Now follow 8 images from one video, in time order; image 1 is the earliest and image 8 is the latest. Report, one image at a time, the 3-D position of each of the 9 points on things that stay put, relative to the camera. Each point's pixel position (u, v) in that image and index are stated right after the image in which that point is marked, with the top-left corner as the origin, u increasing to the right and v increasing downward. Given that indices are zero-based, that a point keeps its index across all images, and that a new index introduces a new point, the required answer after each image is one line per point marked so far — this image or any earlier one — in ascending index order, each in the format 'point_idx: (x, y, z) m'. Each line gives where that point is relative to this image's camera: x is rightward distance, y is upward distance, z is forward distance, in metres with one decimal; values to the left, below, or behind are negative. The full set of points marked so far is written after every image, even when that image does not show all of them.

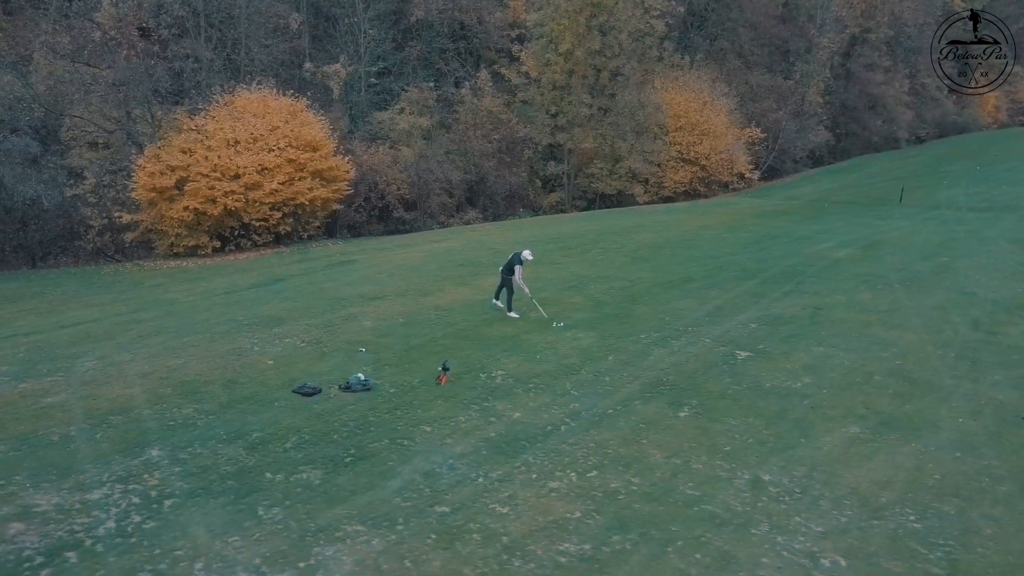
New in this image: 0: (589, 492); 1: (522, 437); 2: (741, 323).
0: (+0.8, -2.1, +8.7) m
1: (+0.1, -1.8, +10.0) m
2: (+3.9, -0.6, +14.8) m
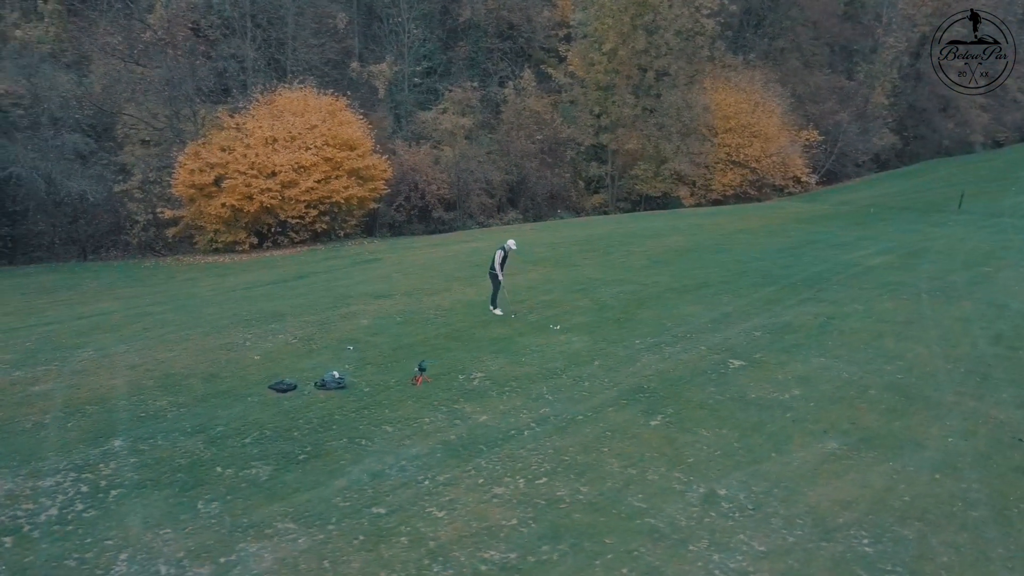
0: (+0.2, -2.1, +8.5) m
1: (-0.4, -1.8, +9.9) m
2: (+3.9, -0.7, +14.4) m
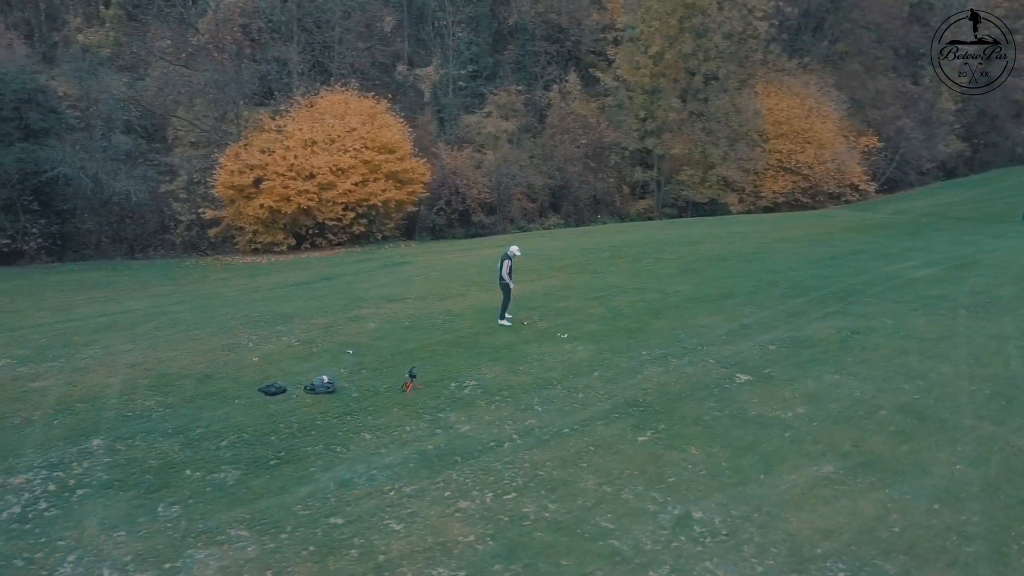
0: (-0.2, -2.2, +8.2) m
1: (-0.6, -1.8, +9.6) m
2: (+4.0, -0.9, +13.8) m
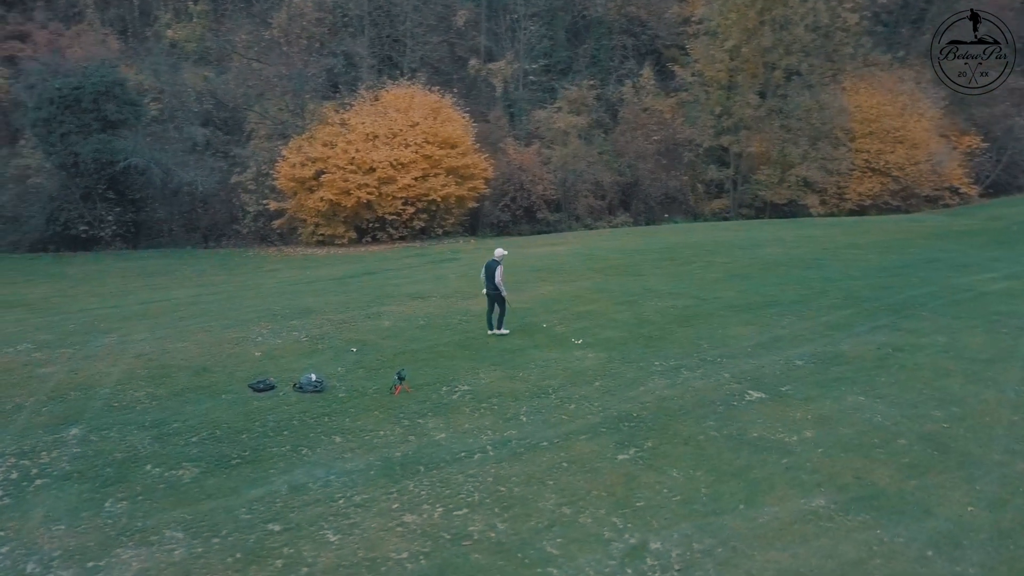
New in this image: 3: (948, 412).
0: (-0.7, -2.2, +7.8) m
1: (-1.0, -1.9, +9.3) m
2: (+4.1, -1.1, +12.9) m
3: (+5.5, -1.6, +10.9) m
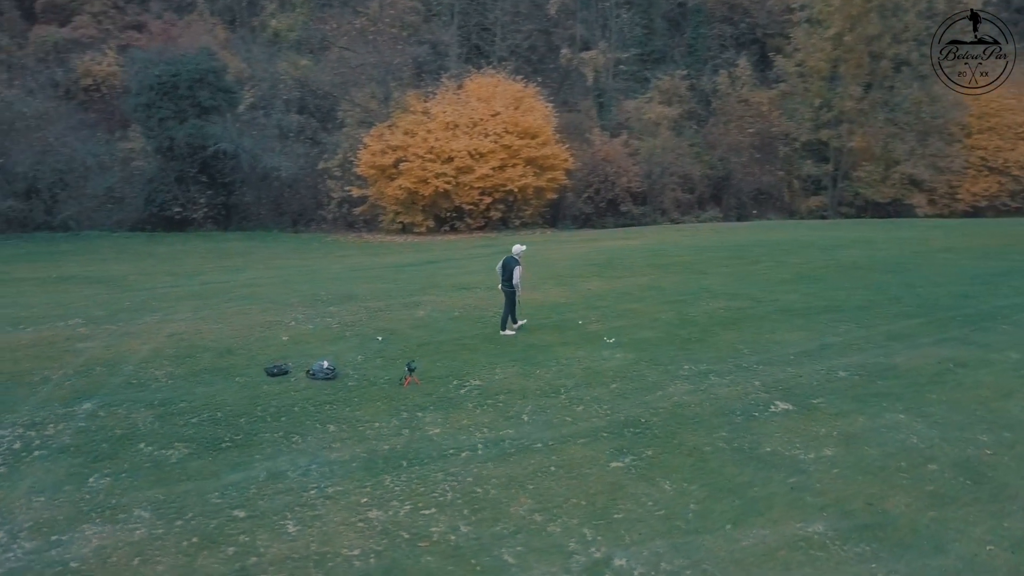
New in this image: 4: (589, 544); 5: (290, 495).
0: (-1.0, -2.2, +7.6) m
1: (-1.1, -1.8, +9.1) m
2: (+4.4, -1.1, +12.0) m
3: (+5.6, -1.7, +9.8) m
4: (+0.7, -2.2, +7.5) m
5: (-2.1, -2.0, +8.2) m
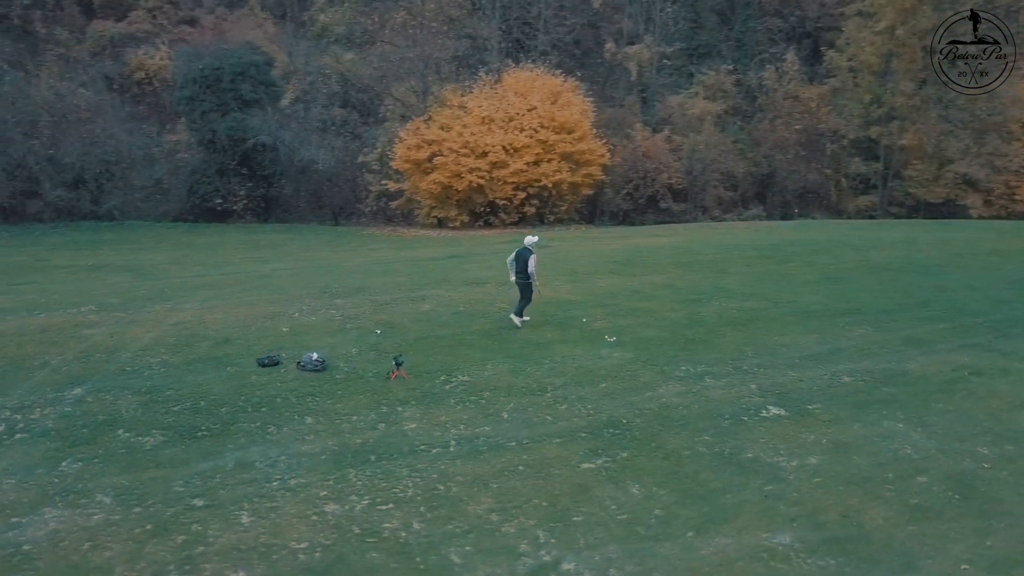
0: (-1.4, -2.1, +7.6) m
1: (-1.4, -1.7, +9.0) m
2: (+4.3, -1.2, +11.5) m
3: (+5.3, -1.8, +9.3) m
4: (+0.3, -2.2, +7.3) m
5: (-2.5, -1.9, +8.3) m
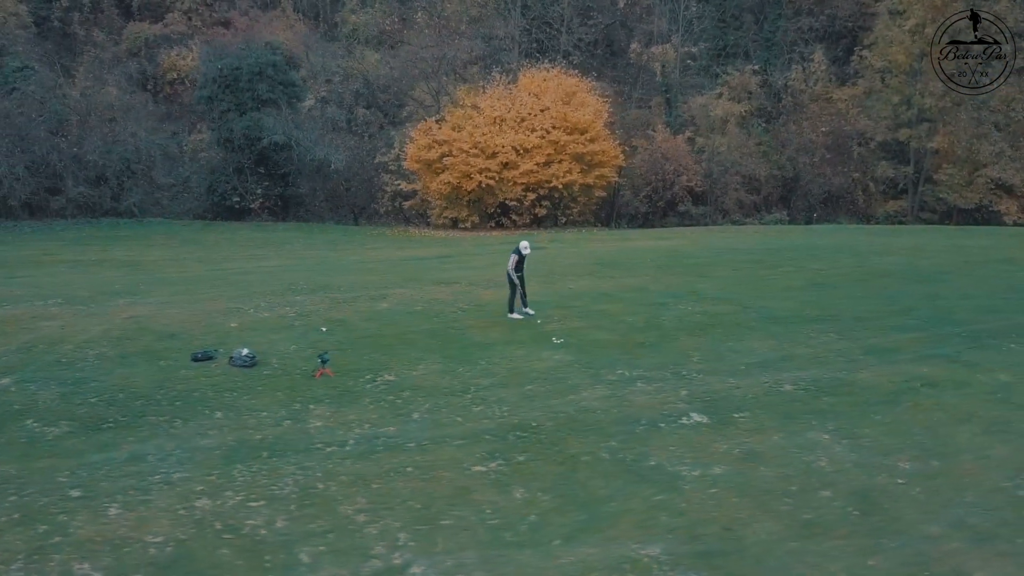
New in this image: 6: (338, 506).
0: (-2.6, -2.1, +7.5) m
1: (-2.5, -1.7, +9.0) m
2: (+3.4, -1.2, +11.1) m
3: (+4.2, -1.8, +8.8) m
4: (-1.0, -2.2, +7.2) m
5: (-3.6, -1.8, +8.3) m
6: (-1.6, -2.0, +7.8) m
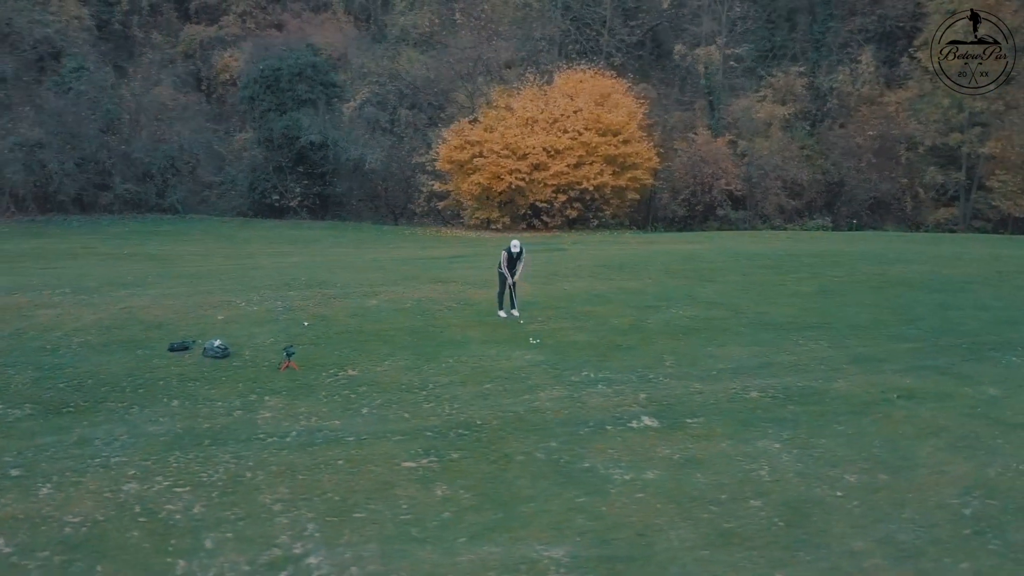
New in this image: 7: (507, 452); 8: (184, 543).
0: (-3.4, -2.0, +7.7) m
1: (-3.1, -1.6, +9.2) m
2: (+2.9, -1.3, +10.8) m
3: (+3.5, -1.9, +8.4) m
4: (-1.8, -2.1, +7.2) m
5: (-4.3, -1.7, +8.6) m
6: (-2.3, -1.9, +7.9) m
7: (0.0, -1.7, +8.9) m
8: (-2.7, -2.1, +7.2) m
